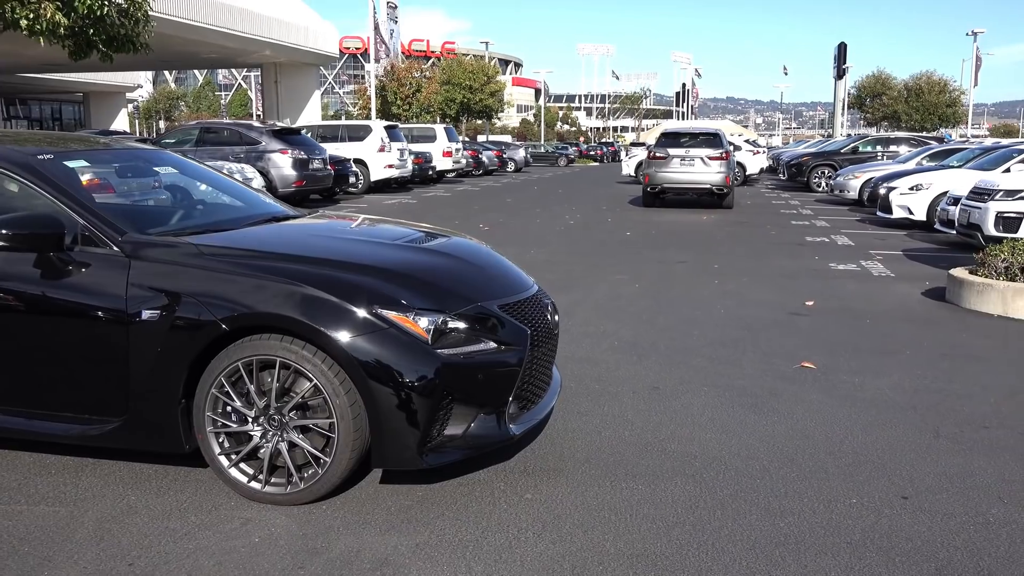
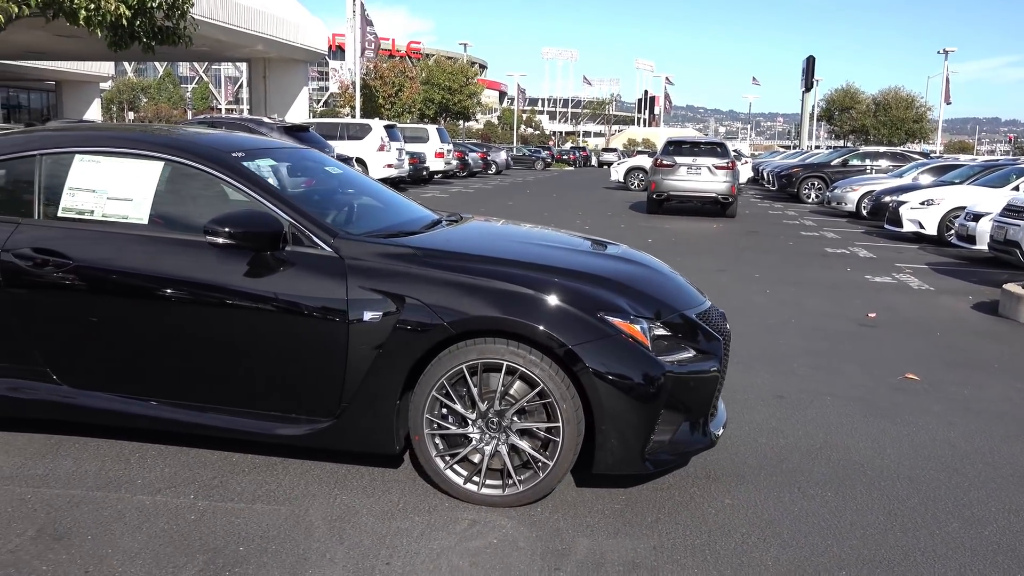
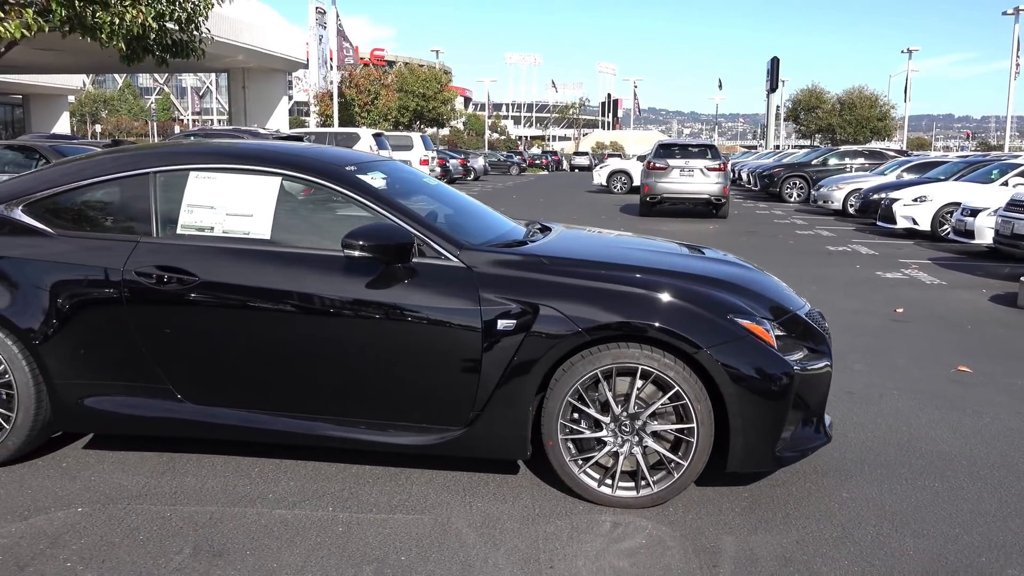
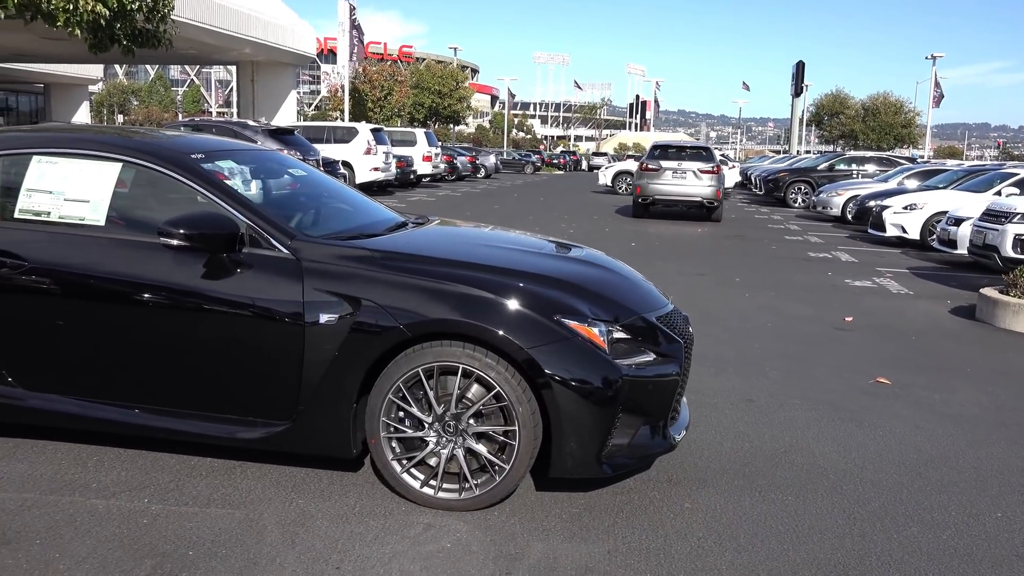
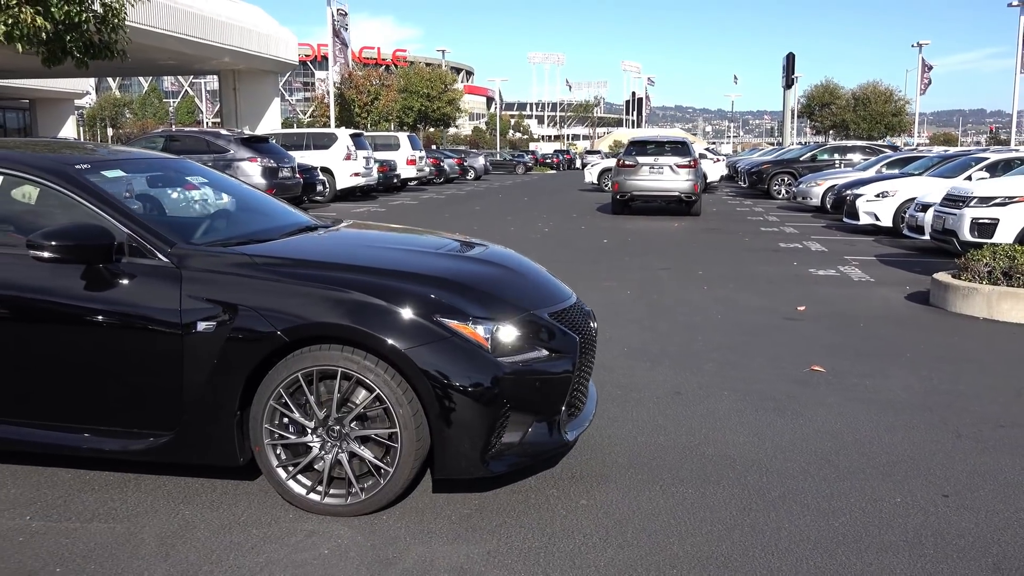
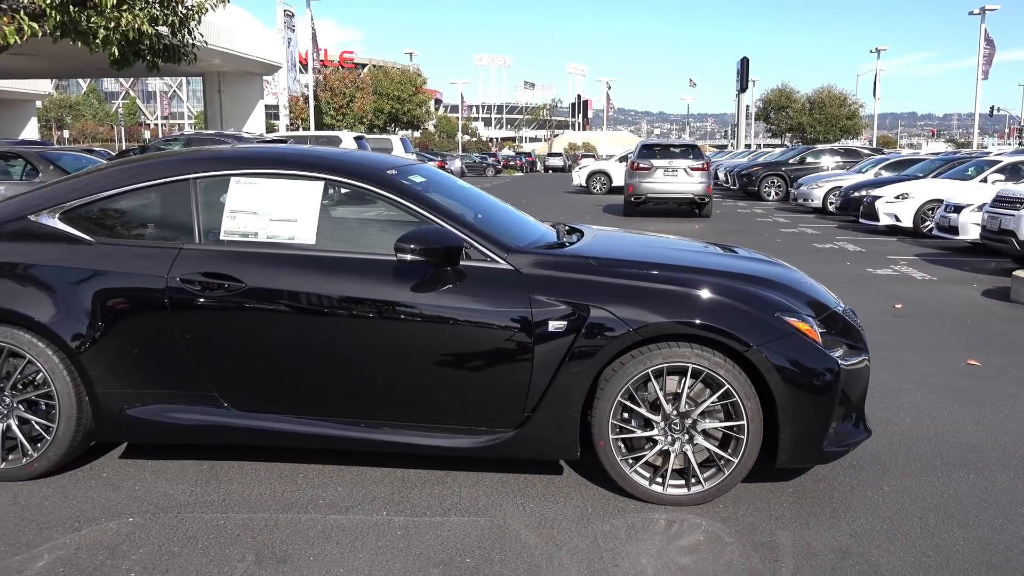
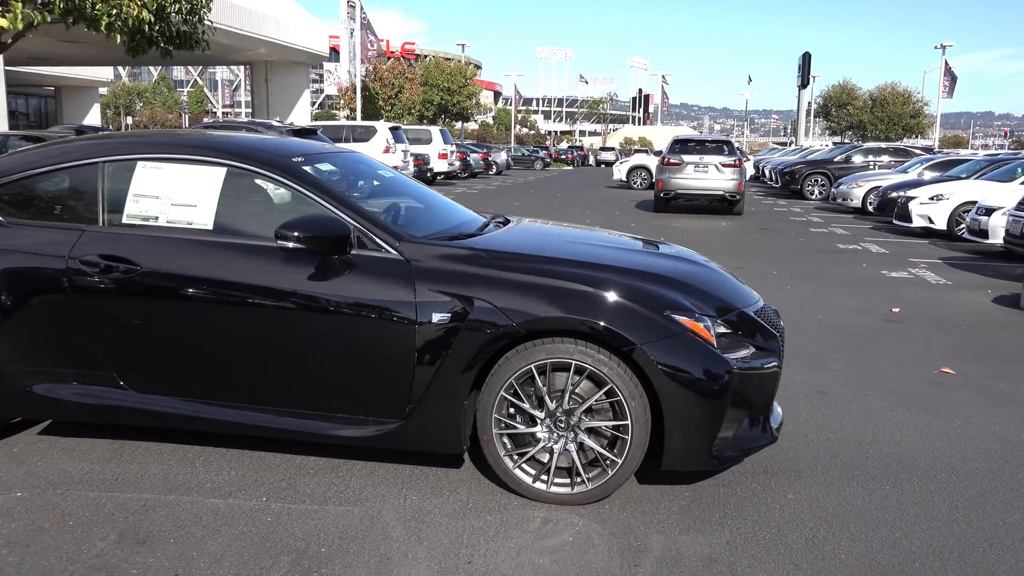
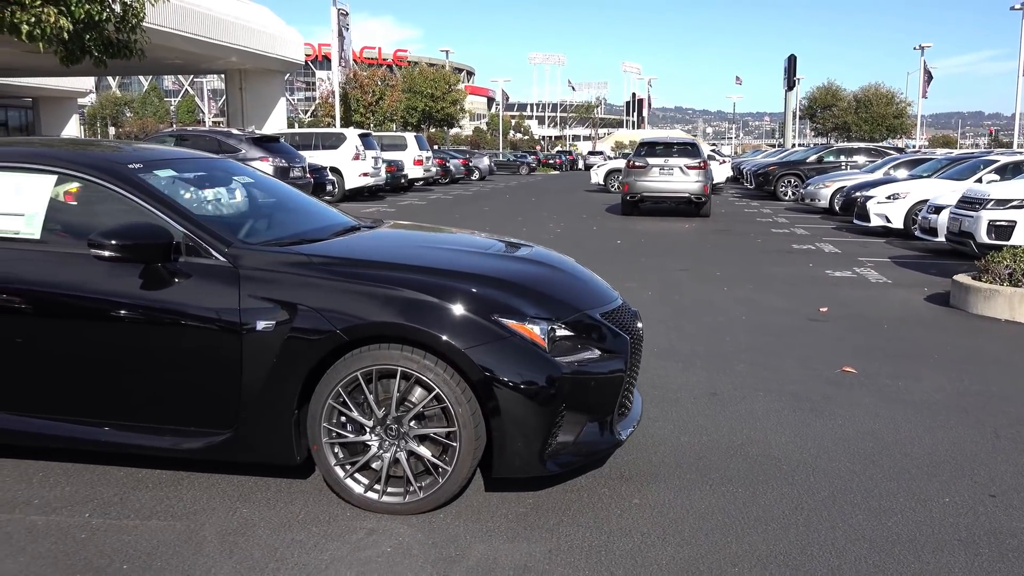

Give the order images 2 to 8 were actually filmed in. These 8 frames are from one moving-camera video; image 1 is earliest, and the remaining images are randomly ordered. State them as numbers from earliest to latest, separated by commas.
5, 8, 4, 2, 7, 3, 6
